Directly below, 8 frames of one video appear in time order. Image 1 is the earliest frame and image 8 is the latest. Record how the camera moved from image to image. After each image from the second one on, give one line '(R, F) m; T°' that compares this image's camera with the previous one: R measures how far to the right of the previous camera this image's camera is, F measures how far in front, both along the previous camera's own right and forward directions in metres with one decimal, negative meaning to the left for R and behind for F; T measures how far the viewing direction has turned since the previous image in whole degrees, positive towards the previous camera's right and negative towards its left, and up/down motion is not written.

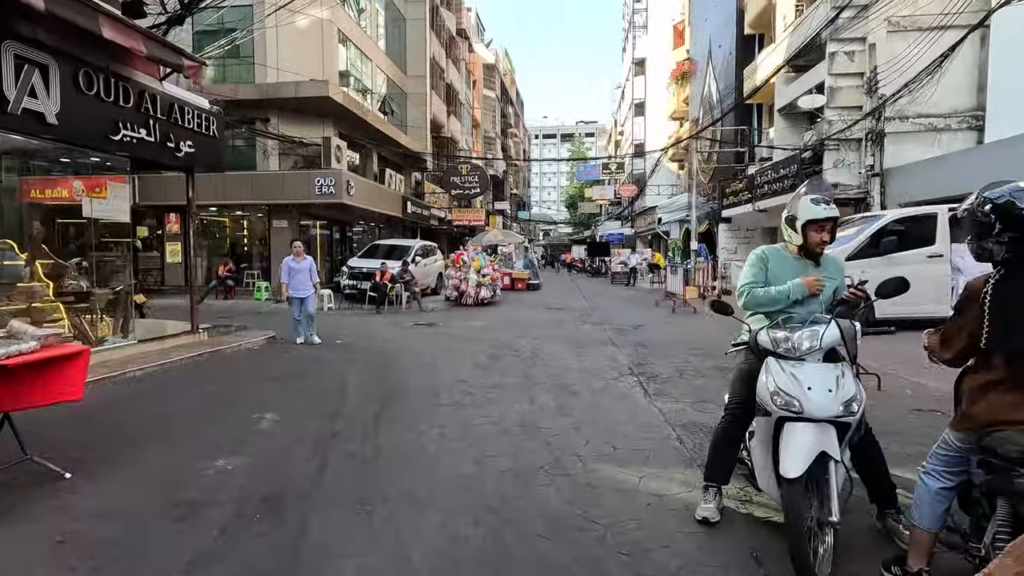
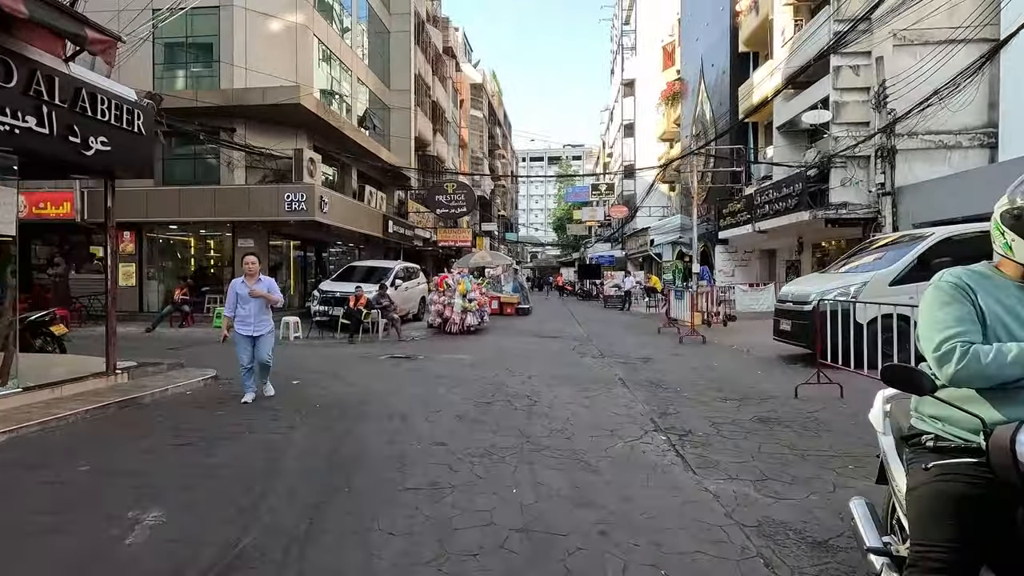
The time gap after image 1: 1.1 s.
(-0.1, +1.6) m; +1°
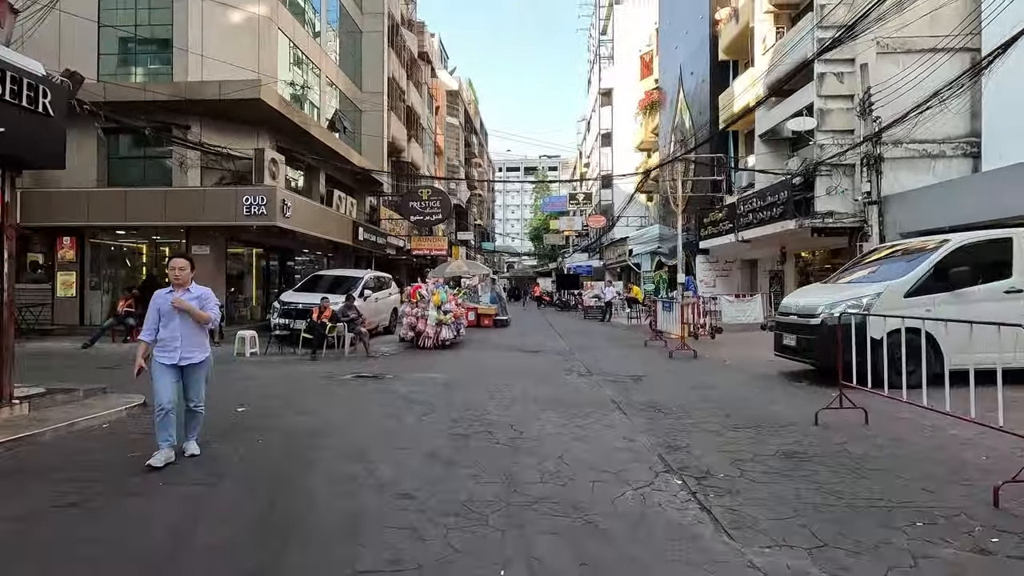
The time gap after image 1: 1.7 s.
(-0.1, +1.0) m; +3°
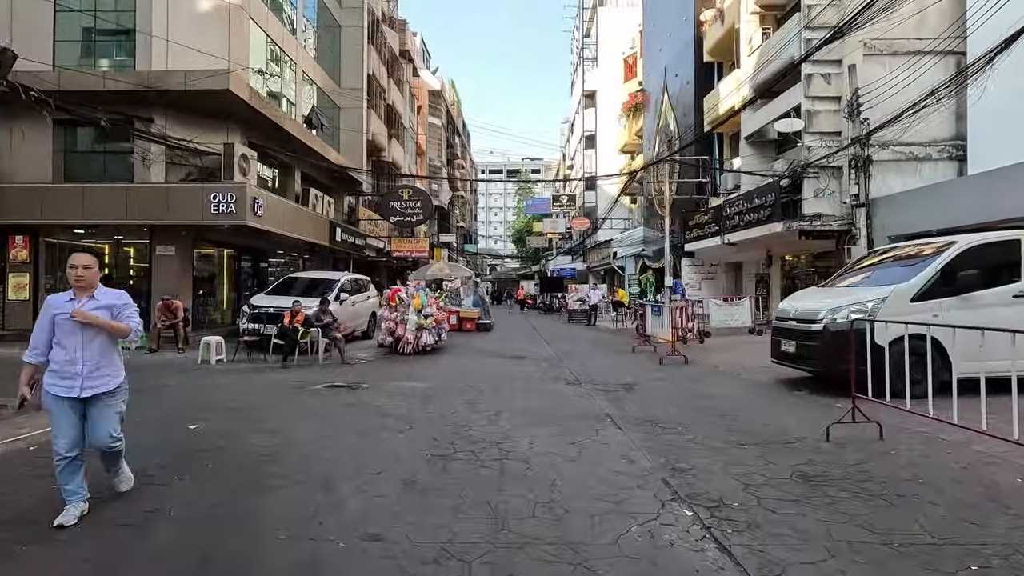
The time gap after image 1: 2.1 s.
(0.0, +0.6) m; +2°
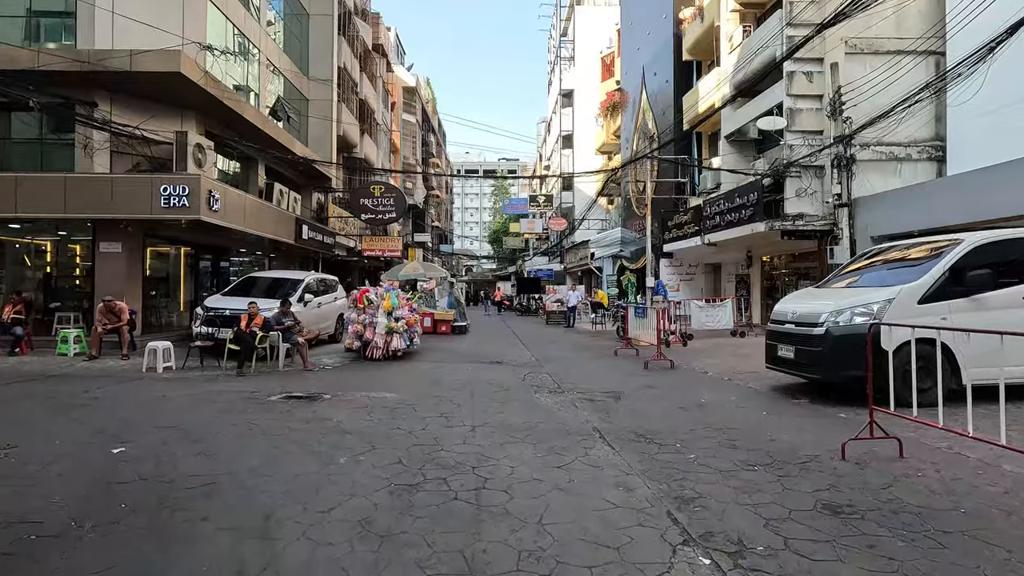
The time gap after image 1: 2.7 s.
(0.0, +0.8) m; +3°
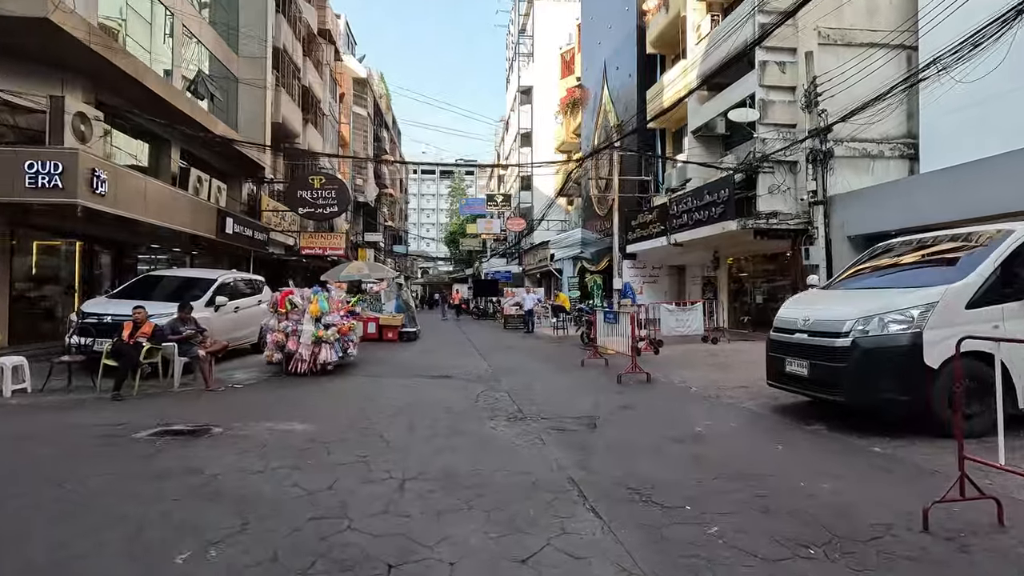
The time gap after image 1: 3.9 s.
(+0.1, +1.8) m; +5°
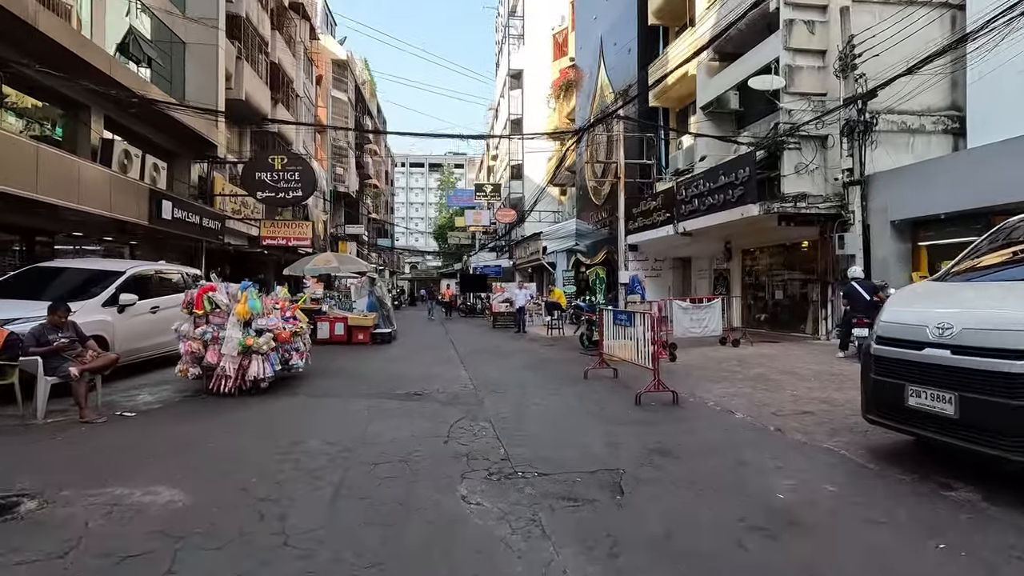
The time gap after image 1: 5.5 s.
(+0.1, +2.4) m; +1°
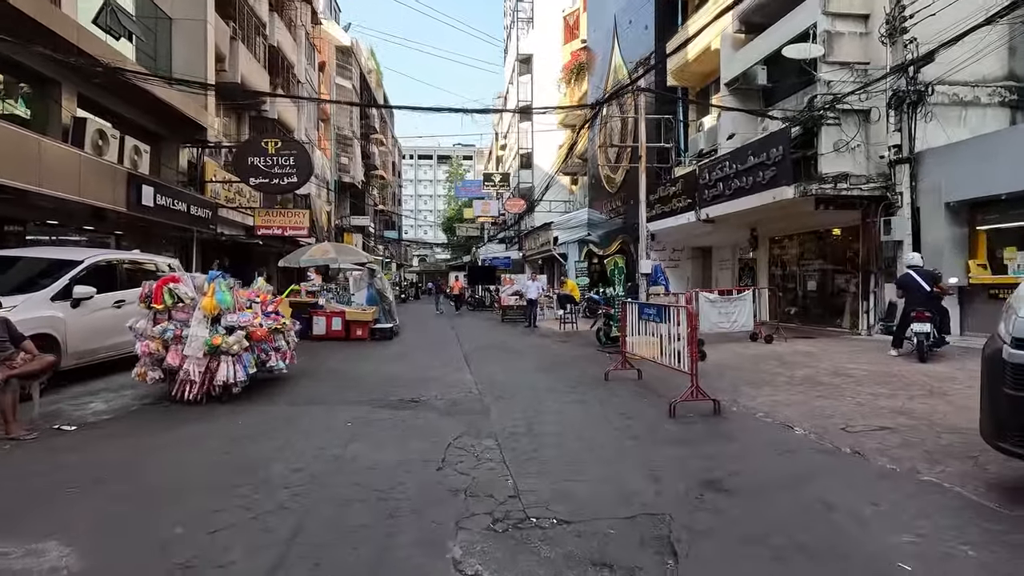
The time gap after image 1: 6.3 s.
(0.0, +1.2) m; -1°
